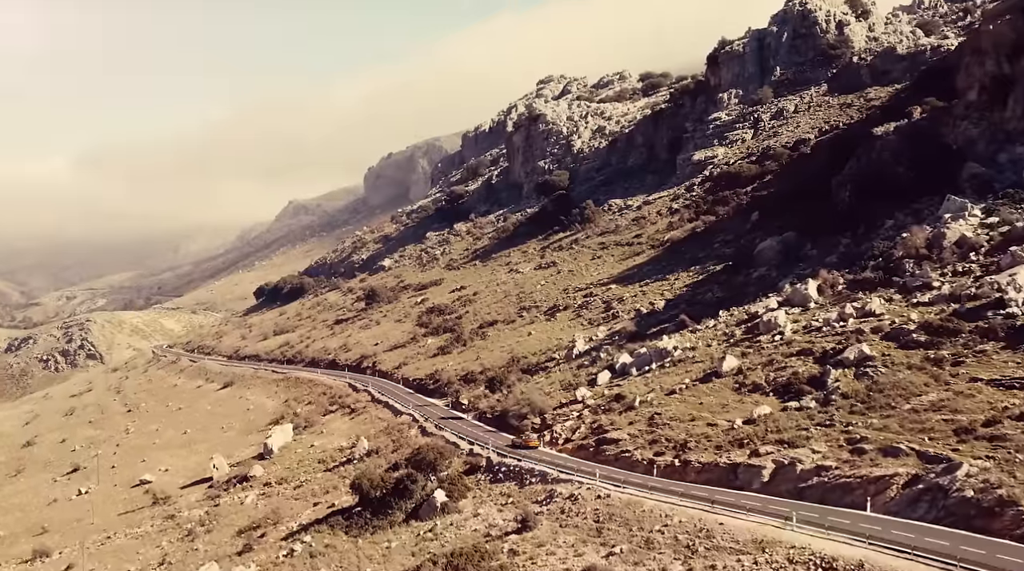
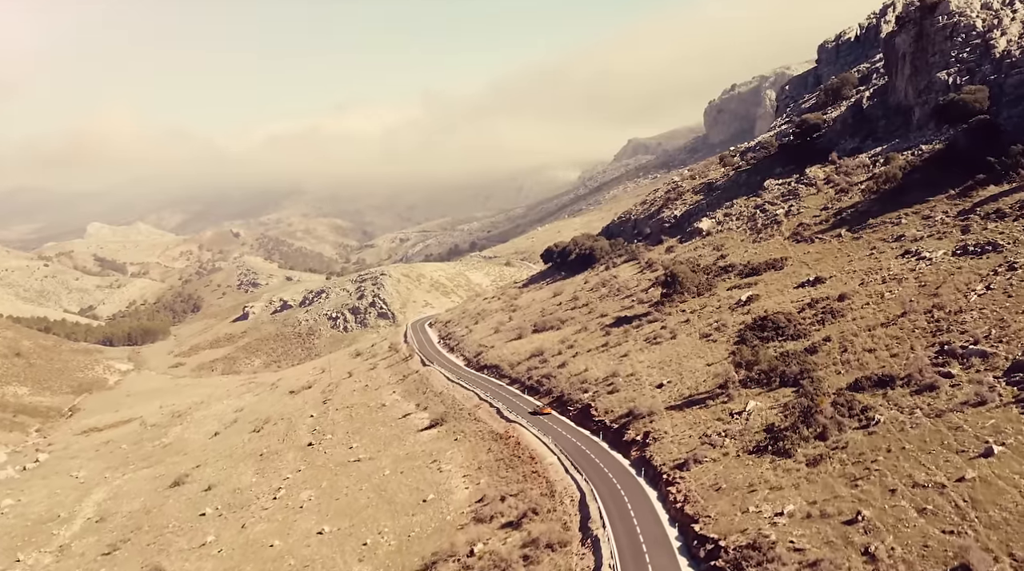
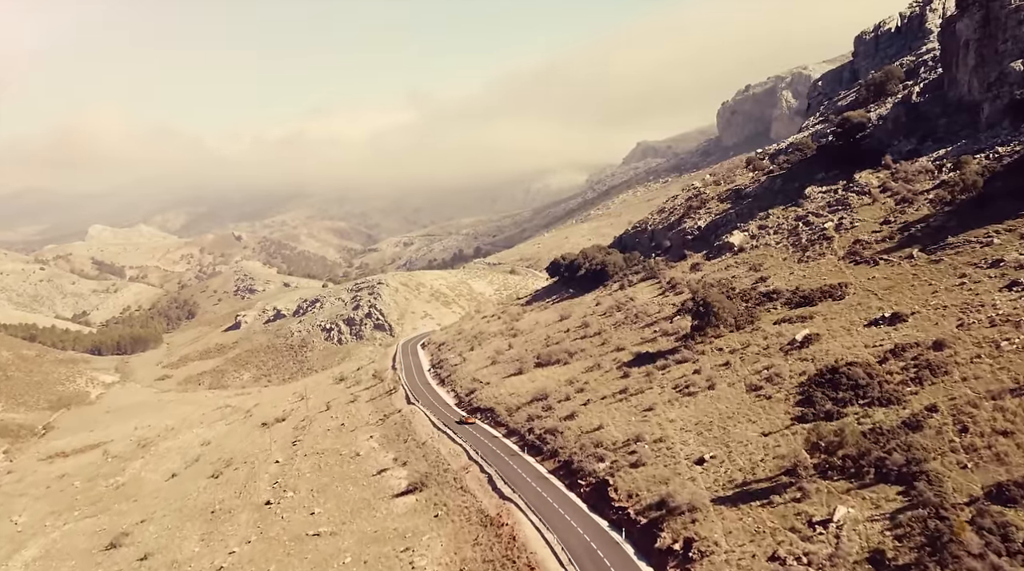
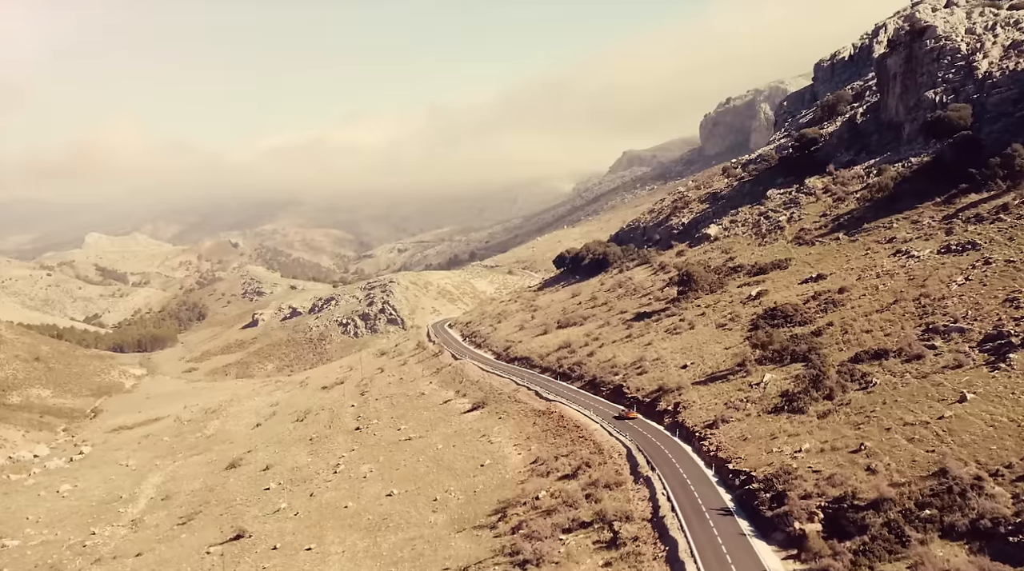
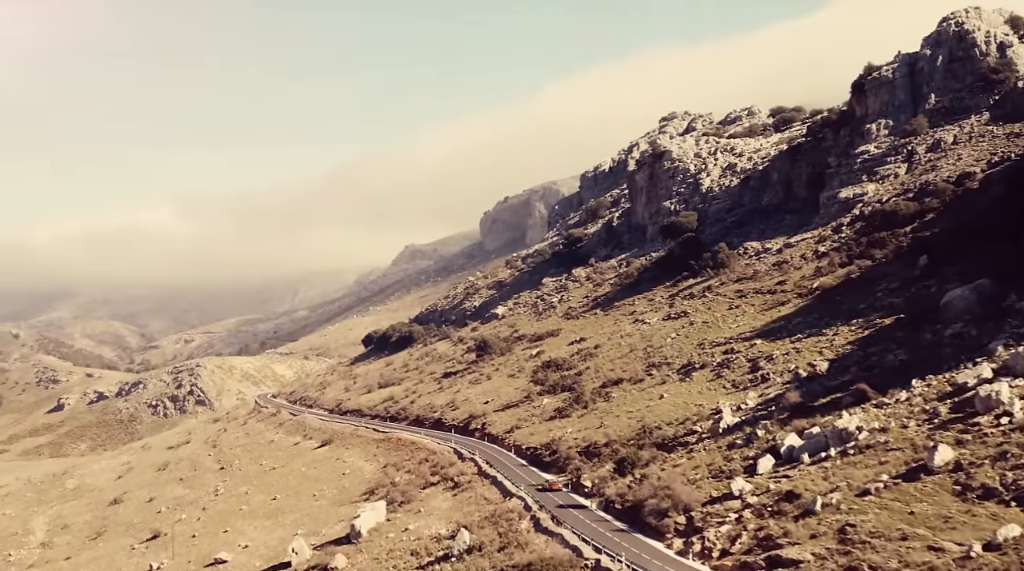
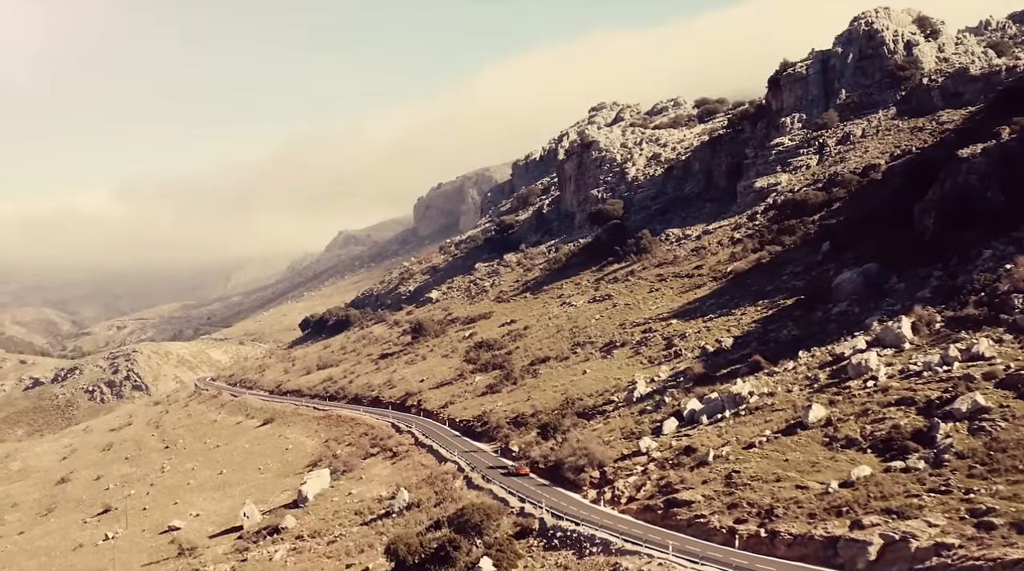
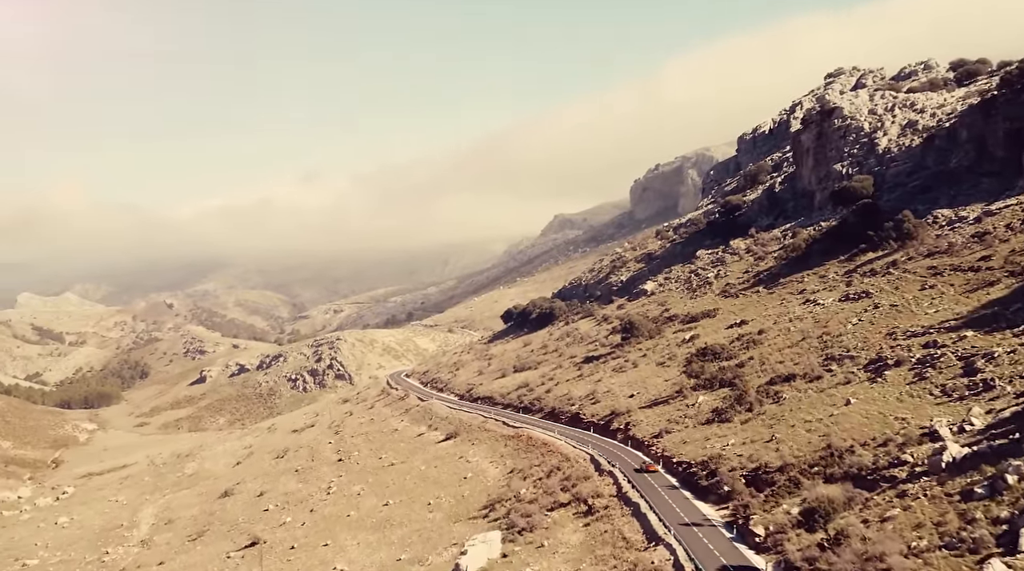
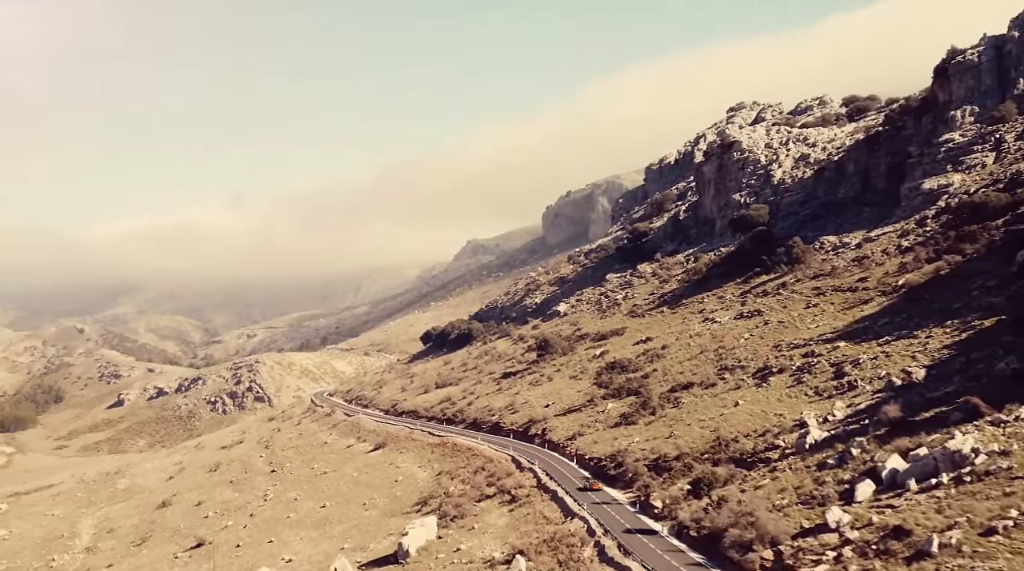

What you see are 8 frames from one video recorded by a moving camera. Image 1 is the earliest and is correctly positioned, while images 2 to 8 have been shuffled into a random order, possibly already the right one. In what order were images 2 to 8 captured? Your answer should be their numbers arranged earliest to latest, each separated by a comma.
6, 5, 8, 7, 4, 2, 3
